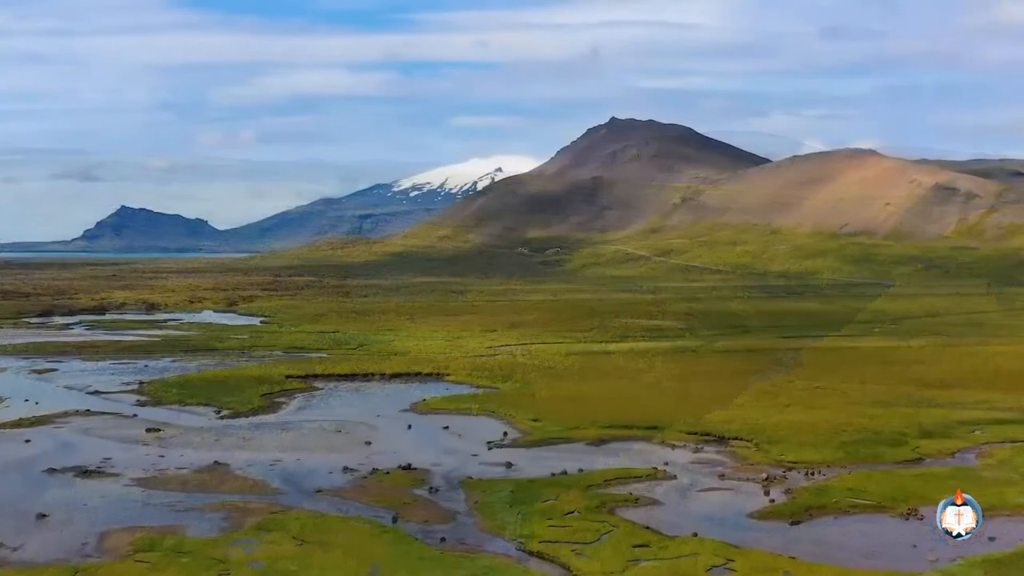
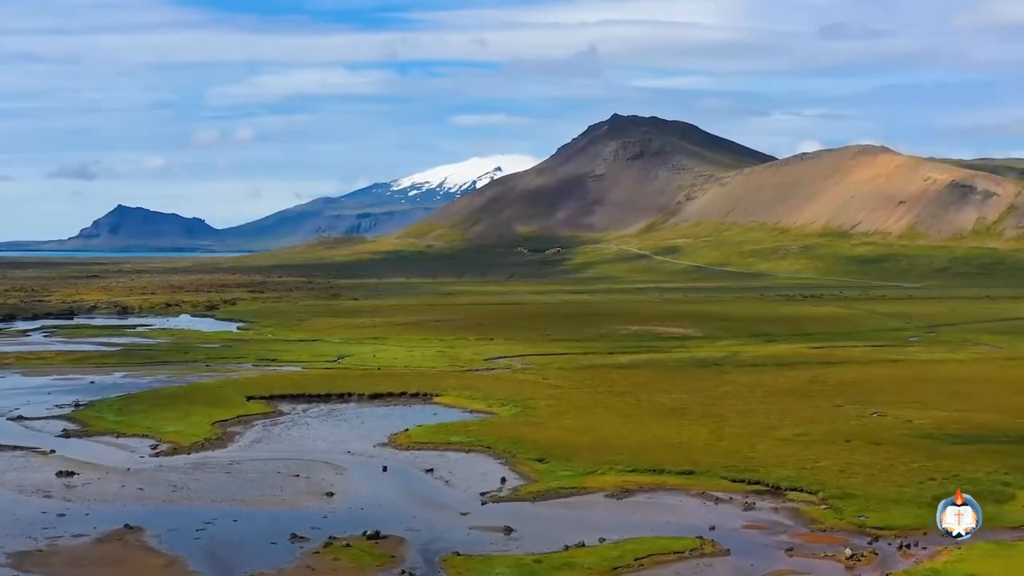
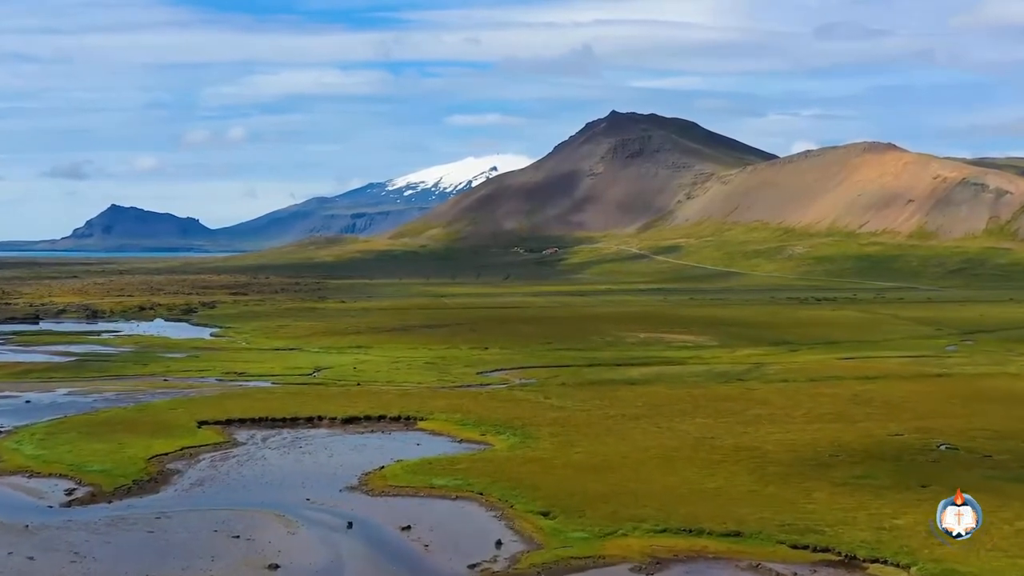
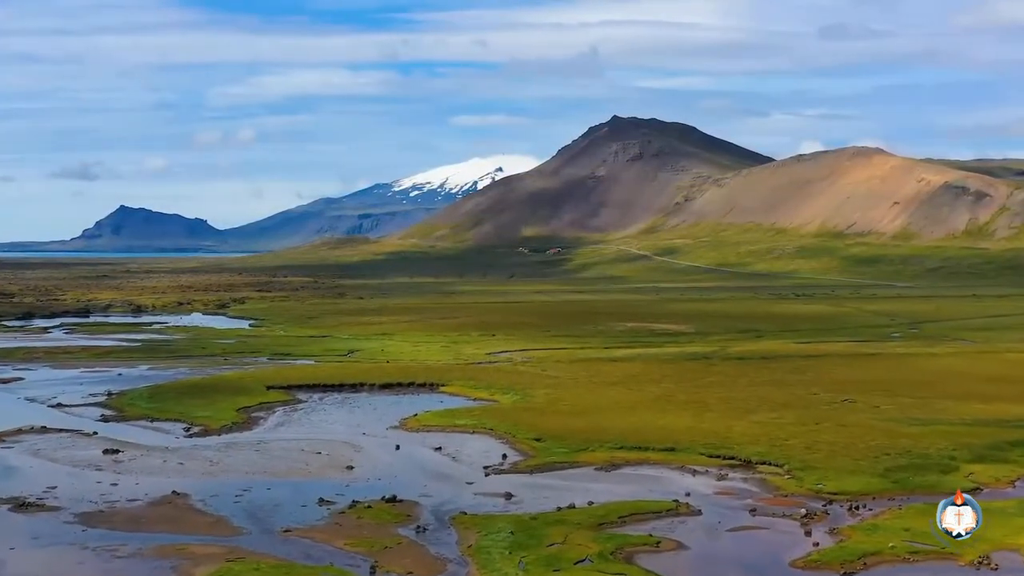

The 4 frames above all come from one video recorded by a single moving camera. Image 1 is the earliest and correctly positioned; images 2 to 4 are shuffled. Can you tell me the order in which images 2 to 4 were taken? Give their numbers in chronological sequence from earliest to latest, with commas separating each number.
4, 2, 3
